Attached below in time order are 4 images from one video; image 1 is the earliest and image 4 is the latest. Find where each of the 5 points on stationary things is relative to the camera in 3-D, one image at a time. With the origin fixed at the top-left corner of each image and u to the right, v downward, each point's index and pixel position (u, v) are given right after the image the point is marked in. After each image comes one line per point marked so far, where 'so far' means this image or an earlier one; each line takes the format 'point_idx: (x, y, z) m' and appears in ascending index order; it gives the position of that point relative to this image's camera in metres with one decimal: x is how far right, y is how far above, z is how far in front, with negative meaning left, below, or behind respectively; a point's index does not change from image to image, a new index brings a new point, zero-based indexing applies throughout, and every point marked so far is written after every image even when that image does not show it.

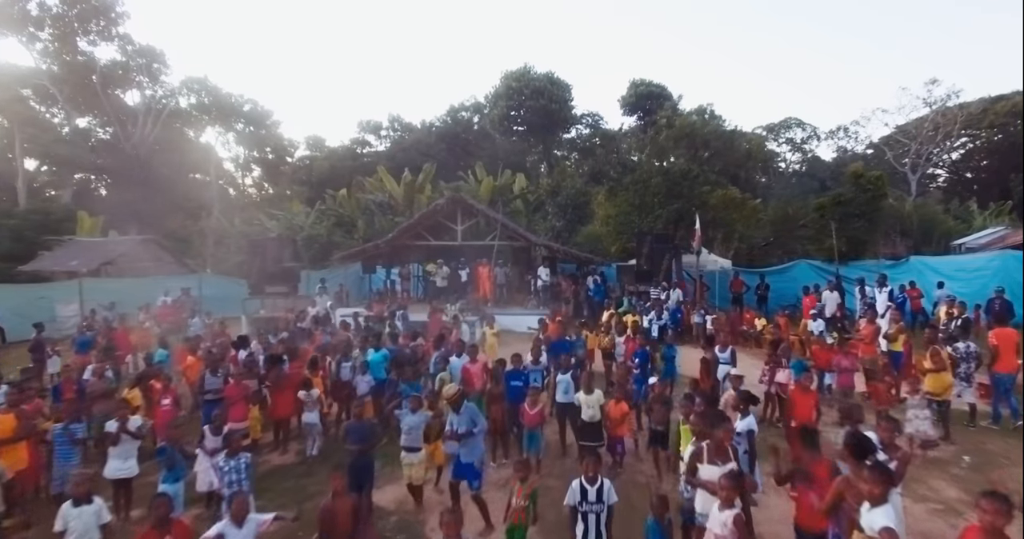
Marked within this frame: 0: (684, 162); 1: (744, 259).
0: (+4.3, +2.7, +17.4) m
1: (+6.3, +0.3, +19.4) m
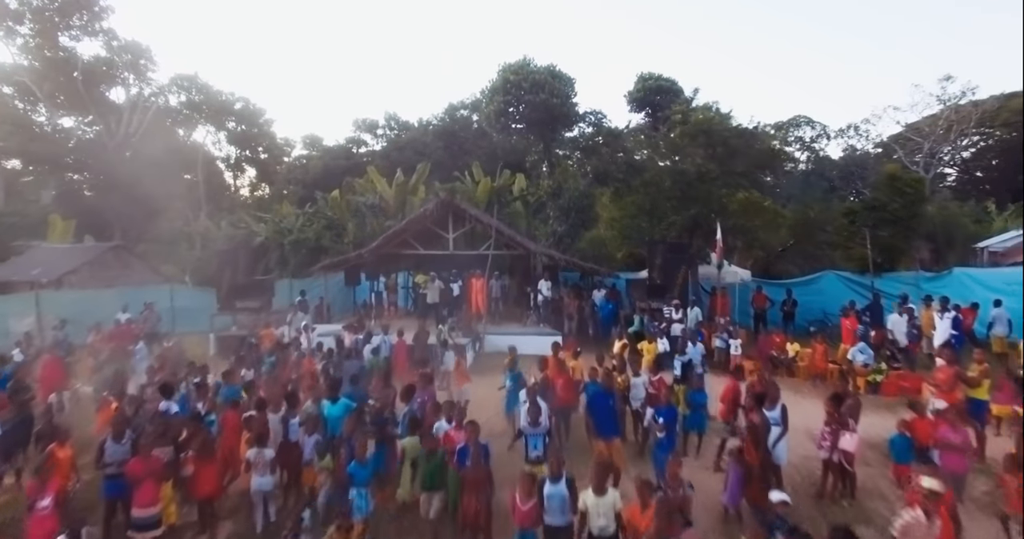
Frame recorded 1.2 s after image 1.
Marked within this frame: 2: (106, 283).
0: (+4.2, +2.4, +15.7) m
1: (+6.3, 0.0, +17.7) m
2: (-11.5, -0.4, +19.7) m
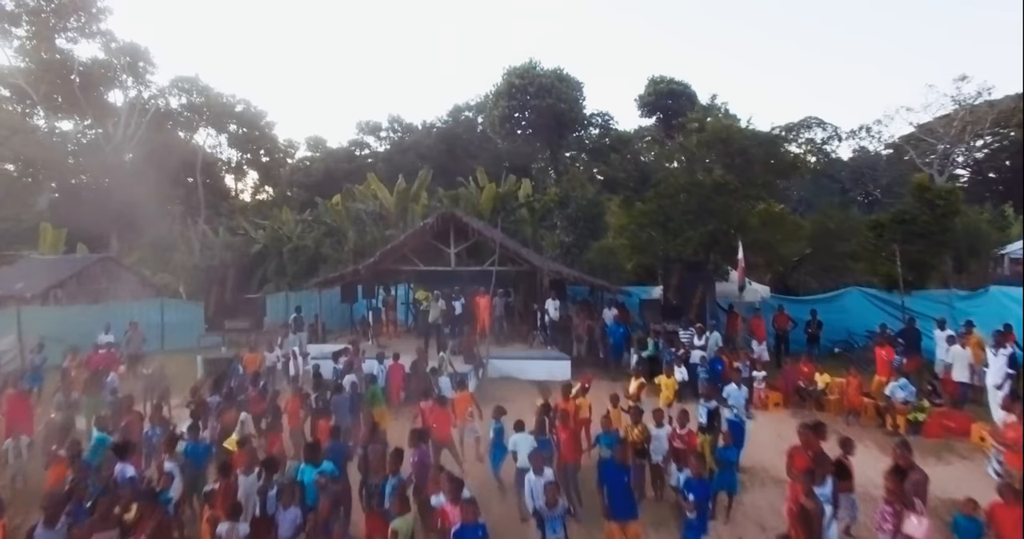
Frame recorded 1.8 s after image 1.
0: (+4.3, +2.1, +14.7) m
1: (+6.4, -0.3, +16.8) m
2: (-11.3, -0.8, +18.9) m
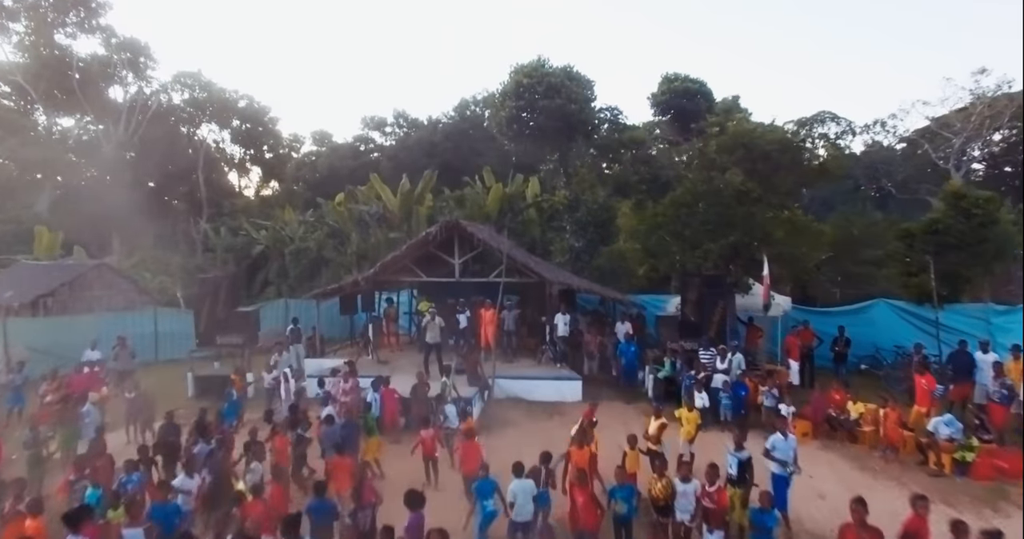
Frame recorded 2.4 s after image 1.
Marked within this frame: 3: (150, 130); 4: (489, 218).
0: (+4.5, +1.8, +13.9) m
1: (+6.6, -0.5, +15.9) m
2: (-11.1, -1.0, +18.2) m
3: (-9.9, +3.7, +19.0) m
4: (-0.7, +1.4, +19.9) m
